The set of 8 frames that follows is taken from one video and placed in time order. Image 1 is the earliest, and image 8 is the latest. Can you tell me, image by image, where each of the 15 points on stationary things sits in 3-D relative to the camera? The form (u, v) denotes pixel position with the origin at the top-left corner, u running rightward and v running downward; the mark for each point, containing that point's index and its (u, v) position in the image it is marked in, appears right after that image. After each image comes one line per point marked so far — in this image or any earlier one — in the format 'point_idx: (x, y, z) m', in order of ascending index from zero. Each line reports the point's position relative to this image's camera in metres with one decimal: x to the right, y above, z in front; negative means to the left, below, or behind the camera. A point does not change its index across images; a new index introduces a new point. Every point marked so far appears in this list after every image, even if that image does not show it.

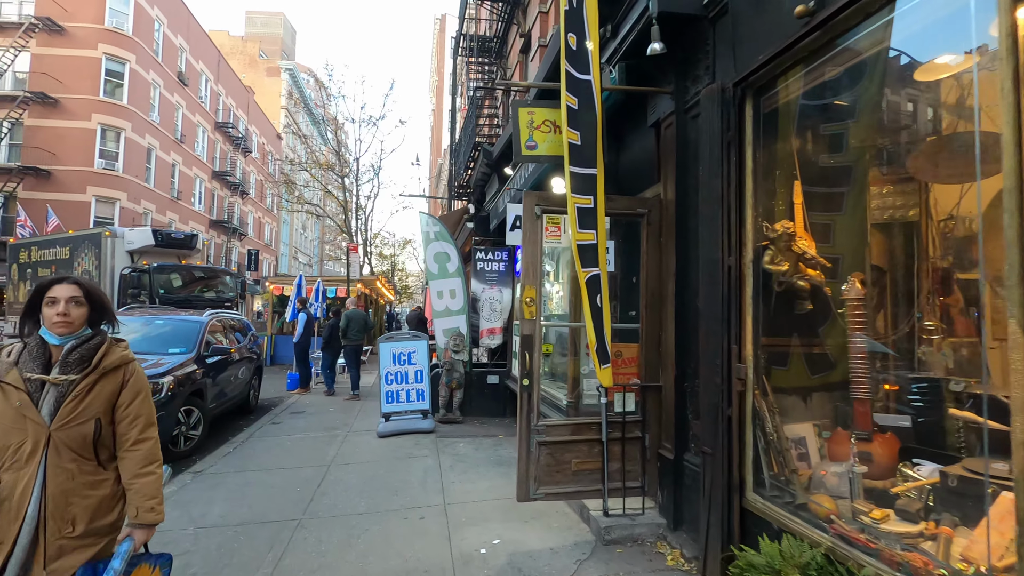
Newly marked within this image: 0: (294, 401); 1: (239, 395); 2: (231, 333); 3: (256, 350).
0: (-4.1, -2.1, +10.1) m
1: (-4.4, -1.7, +8.6) m
2: (-4.6, -0.8, +8.8) m
3: (-4.7, -1.1, +9.8) m
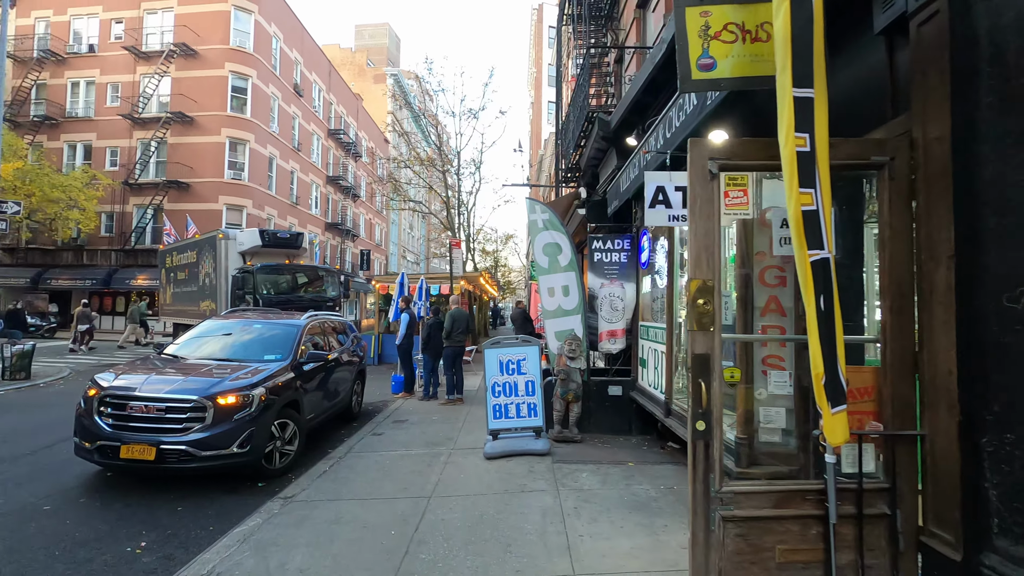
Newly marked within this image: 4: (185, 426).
0: (-2.0, -2.1, +9.5) m
1: (-2.6, -1.7, +8.1) m
2: (-2.8, -0.8, +8.4) m
3: (-2.7, -1.1, +9.3) m
4: (-3.1, -1.3, +5.1) m
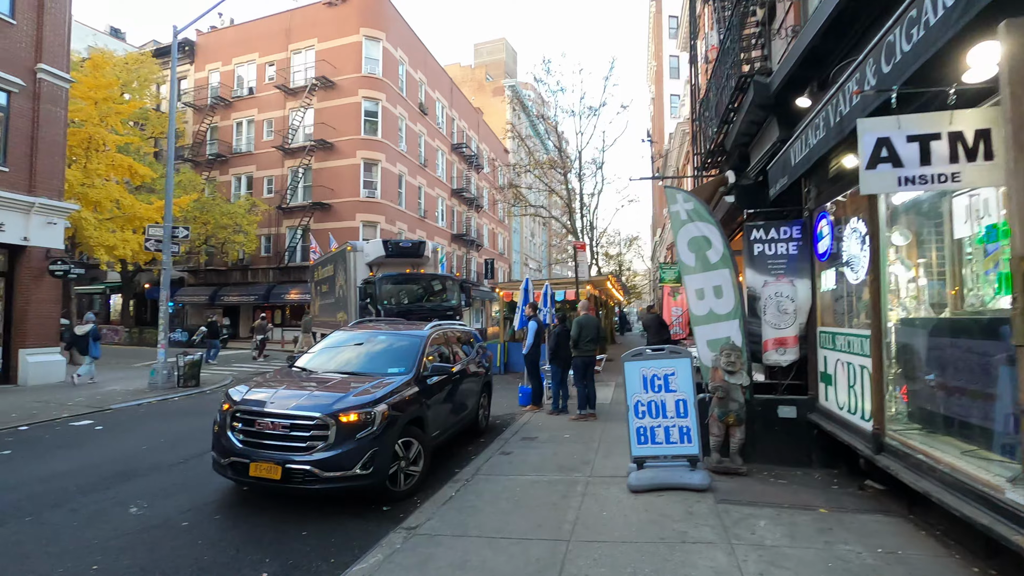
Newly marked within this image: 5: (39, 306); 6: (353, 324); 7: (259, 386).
0: (+0.2, -2.2, +8.9) m
1: (-0.7, -1.9, +7.6) m
2: (-0.8, -0.9, +8.0) m
3: (-0.5, -1.2, +8.9) m
4: (-1.9, -1.4, +4.9) m
5: (-11.5, -0.4, +13.0) m
6: (-2.4, -0.5, +7.9) m
7: (-2.7, -1.0, +5.6) m
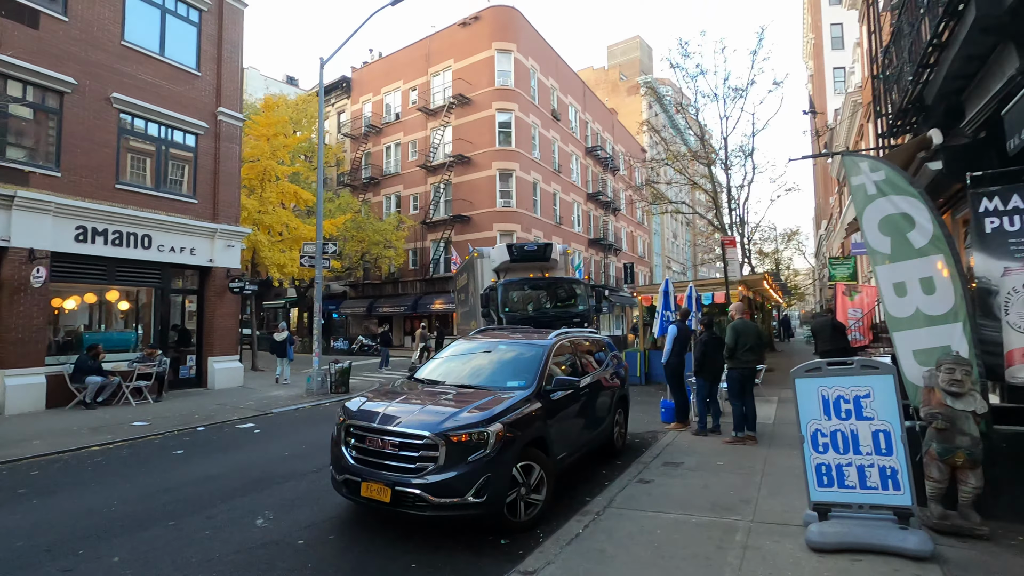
0: (+2.3, -2.3, +7.8) m
1: (+1.1, -1.9, +6.8) m
2: (+1.0, -0.9, +7.2) m
3: (+1.6, -1.3, +8.0) m
4: (-0.8, -1.5, +4.5) m
5: (-8.0, -0.9, +14.8) m
6: (-0.5, -0.6, +7.5) m
7: (-1.4, -1.1, +5.4) m
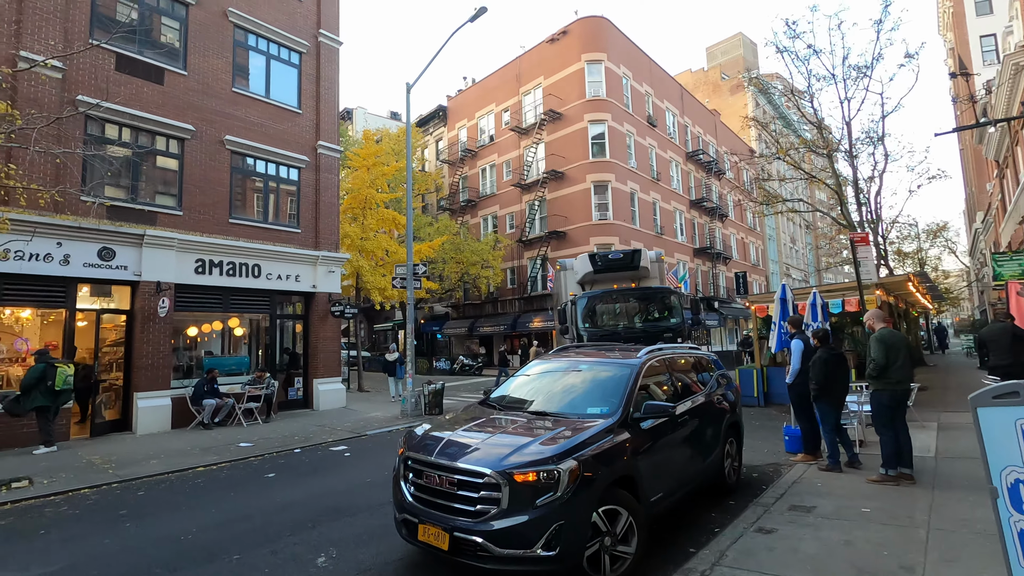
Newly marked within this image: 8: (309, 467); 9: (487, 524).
0: (+3.5, -2.3, +6.5) m
1: (+2.1, -2.0, +5.8) m
2: (+2.0, -1.0, +6.2) m
3: (+2.7, -1.4, +6.8) m
4: (-0.2, -1.6, +3.8) m
5: (-5.4, -1.6, +15.4) m
6: (+0.6, -0.8, +6.8) m
7: (-0.7, -1.3, +4.8) m
8: (-3.3, -2.9, +8.6) m
9: (-0.2, -1.7, +3.8) m
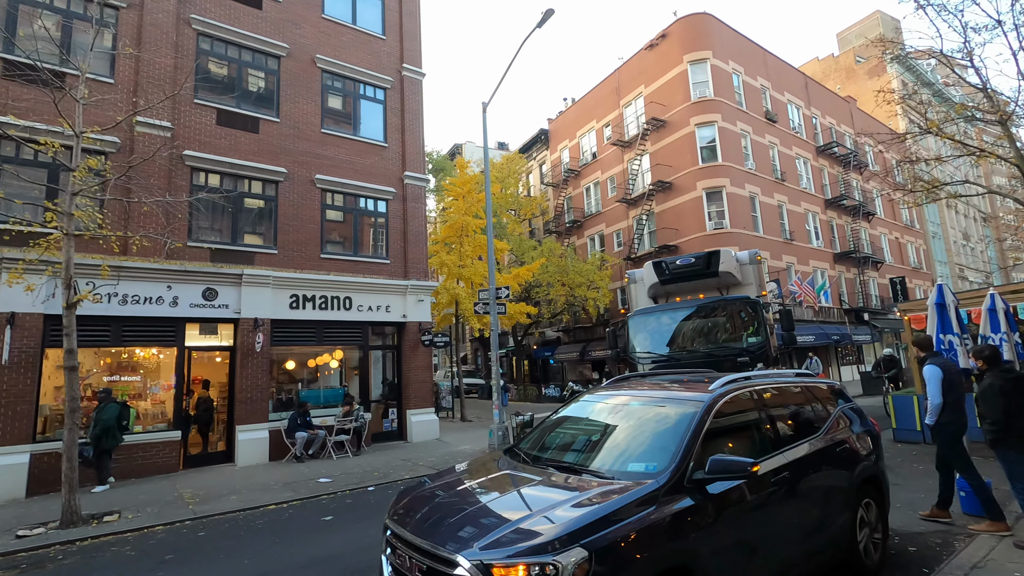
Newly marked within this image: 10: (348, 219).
0: (+3.9, -2.3, +4.5) m
1: (+2.4, -2.0, +4.1) m
2: (+2.4, -1.1, +4.6) m
3: (+3.3, -1.4, +5.0) m
4: (-0.3, -1.7, +2.8) m
5: (-2.7, -2.4, +15.2) m
6: (+1.2, -1.0, +5.5) m
7: (-0.5, -1.4, +3.9) m
8: (-2.1, -3.3, +8.0) m
9: (-0.3, -1.7, +2.7) m
10: (-4.6, +1.9, +14.8) m
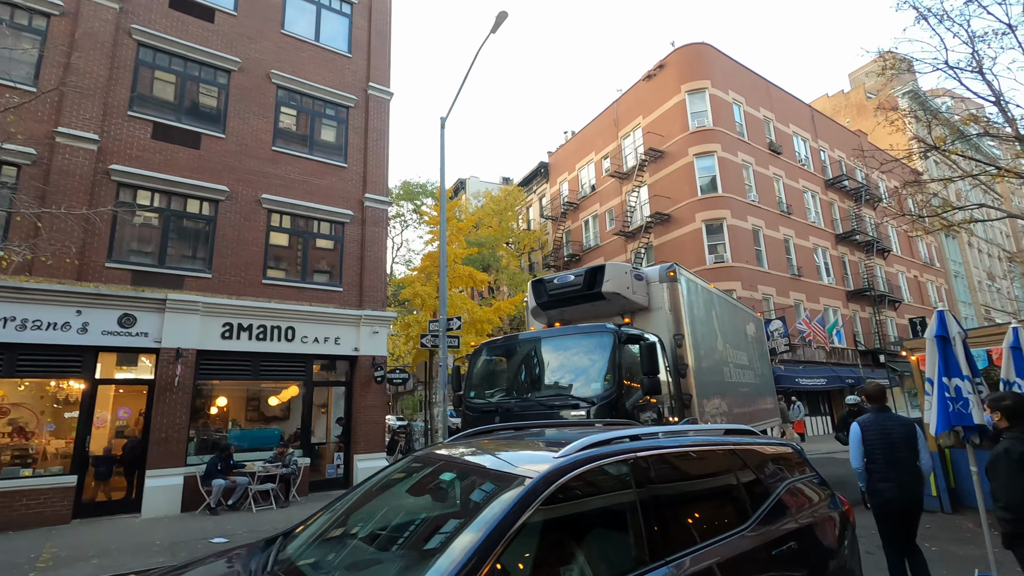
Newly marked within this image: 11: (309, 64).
0: (+2.6, -2.4, +2.8) m
1: (+1.1, -2.1, +2.5) m
2: (+1.1, -1.2, +3.1) m
3: (+2.0, -1.6, +3.4) m
4: (-1.6, -1.6, +1.3) m
5: (-3.7, -3.2, +13.7) m
6: (-0.1, -1.1, +4.1) m
7: (-1.8, -1.4, +2.4) m
8: (-3.3, -3.6, +6.4) m
9: (-1.6, -1.7, +1.2) m
10: (-5.5, +1.1, +13.7) m
11: (-5.6, +6.2, +14.8) m
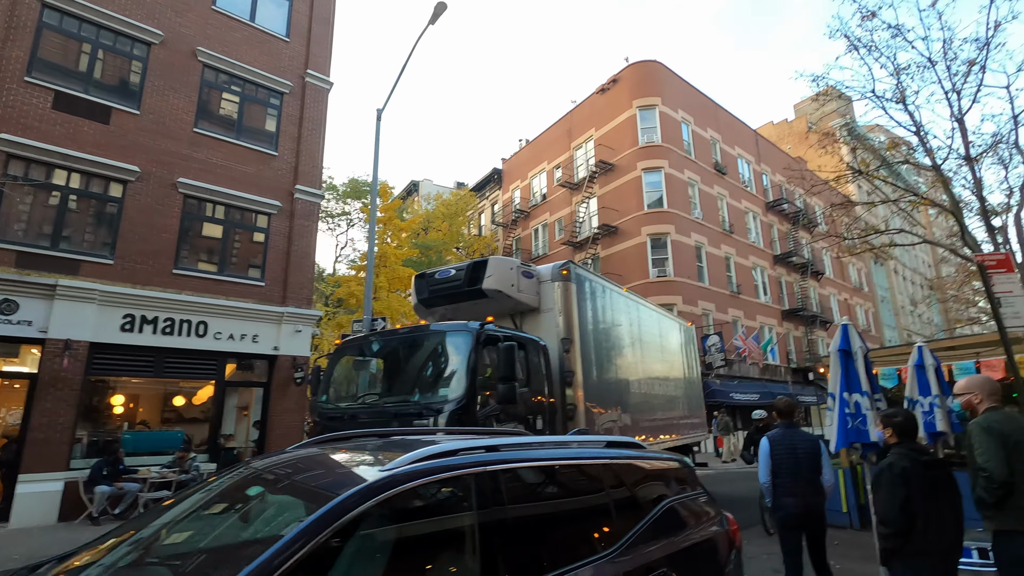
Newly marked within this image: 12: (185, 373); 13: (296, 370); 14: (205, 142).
0: (+1.8, -2.4, +2.6) m
1: (+0.3, -2.0, +2.2) m
2: (+0.3, -1.2, +2.7) m
3: (+1.1, -1.6, +3.2) m
4: (-2.3, -1.4, +0.7) m
5: (-5.4, -3.1, +12.9) m
6: (-1.0, -1.0, +3.6) m
7: (-2.6, -1.3, +1.8) m
8: (-4.5, -3.4, +5.7) m
9: (-2.3, -1.5, +0.6) m
10: (-7.1, +1.3, +12.8) m
11: (-7.0, +6.4, +13.9) m
12: (-7.3, -1.9, +11.9) m
13: (-5.3, -2.0, +13.1) m
14: (-7.4, +3.5, +12.9) m
